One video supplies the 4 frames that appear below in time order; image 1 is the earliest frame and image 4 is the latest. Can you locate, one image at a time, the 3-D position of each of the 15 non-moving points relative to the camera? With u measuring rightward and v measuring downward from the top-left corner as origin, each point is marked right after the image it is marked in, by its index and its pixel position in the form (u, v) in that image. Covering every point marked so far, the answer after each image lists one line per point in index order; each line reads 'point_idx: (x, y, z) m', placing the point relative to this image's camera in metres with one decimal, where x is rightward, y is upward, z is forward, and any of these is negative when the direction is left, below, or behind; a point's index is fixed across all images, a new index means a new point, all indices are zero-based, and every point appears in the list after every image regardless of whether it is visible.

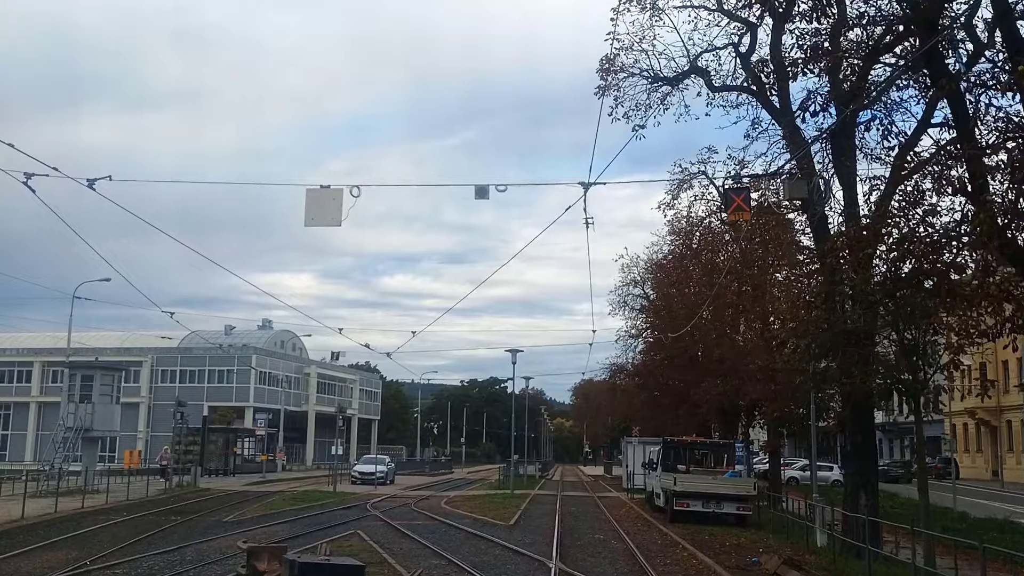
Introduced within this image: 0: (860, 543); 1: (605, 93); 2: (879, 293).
0: (+5.5, -4.0, +14.9) m
1: (+1.8, +3.7, +18.0) m
2: (+5.1, -0.1, +13.0) m
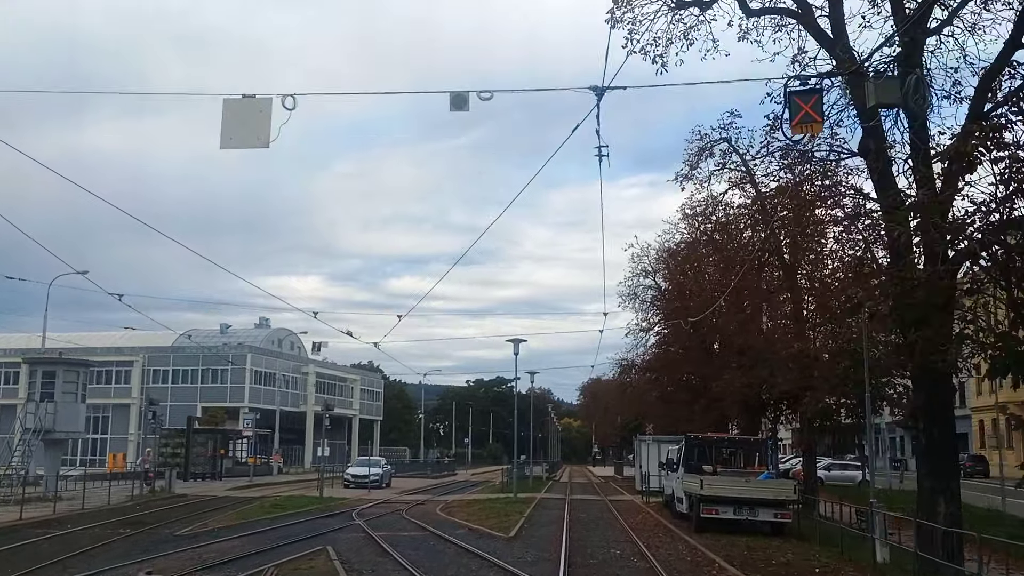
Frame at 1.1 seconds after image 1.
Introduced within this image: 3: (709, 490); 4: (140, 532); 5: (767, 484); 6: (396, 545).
0: (+5.4, -3.4, +12.0) m
1: (+1.7, +4.2, +15.1) m
2: (+5.0, +0.5, +10.1) m
3: (+3.7, -3.8, +17.8) m
4: (-7.2, -4.7, +18.2) m
5: (+4.8, -3.7, +17.8) m
6: (-2.1, -4.7, +17.3) m
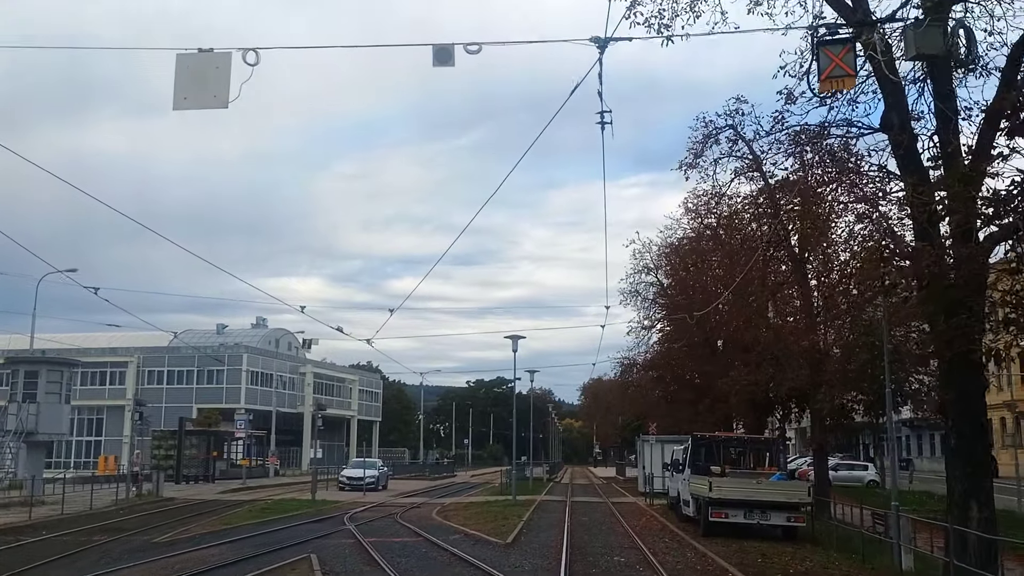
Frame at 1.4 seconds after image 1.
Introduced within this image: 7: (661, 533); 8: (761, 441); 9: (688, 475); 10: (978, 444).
0: (+5.4, -3.3, +11.0) m
1: (+1.6, +4.4, +14.2) m
2: (+4.9, +0.7, +9.1) m
3: (+3.7, -3.6, +16.9) m
4: (-7.2, -4.6, +17.2) m
5: (+4.7, -3.5, +16.8) m
6: (-2.2, -4.6, +16.3) m
7: (+3.0, -4.9, +19.1) m
8: (+5.1, -3.2, +19.4) m
9: (+3.7, -3.9, +19.9) m
10: (+5.7, -1.9, +11.6) m
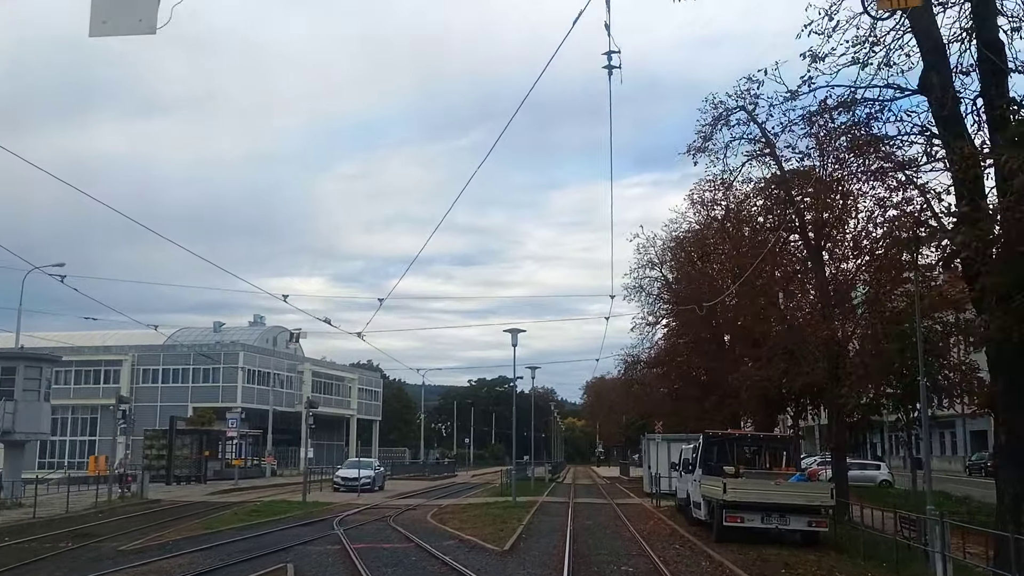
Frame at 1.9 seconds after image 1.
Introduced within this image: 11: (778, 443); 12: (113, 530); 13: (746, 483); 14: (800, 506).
0: (+5.3, -3.0, +9.7) m
1: (+1.6, +4.6, +12.9) m
2: (+4.8, +0.9, +7.8) m
3: (+3.6, -3.4, +15.6) m
4: (-7.2, -4.4, +15.9) m
5: (+4.7, -3.2, +15.5) m
6: (-2.2, -4.3, +15.0) m
7: (+3.0, -4.7, +17.8) m
8: (+5.1, -2.9, +18.1) m
9: (+3.7, -3.7, +18.6) m
10: (+5.7, -1.7, +10.3) m
11: (+5.1, -3.0, +18.1) m
12: (-7.8, -4.8, +18.6) m
13: (+3.9, -3.2, +15.7) m
14: (+4.7, -3.6, +15.5) m
